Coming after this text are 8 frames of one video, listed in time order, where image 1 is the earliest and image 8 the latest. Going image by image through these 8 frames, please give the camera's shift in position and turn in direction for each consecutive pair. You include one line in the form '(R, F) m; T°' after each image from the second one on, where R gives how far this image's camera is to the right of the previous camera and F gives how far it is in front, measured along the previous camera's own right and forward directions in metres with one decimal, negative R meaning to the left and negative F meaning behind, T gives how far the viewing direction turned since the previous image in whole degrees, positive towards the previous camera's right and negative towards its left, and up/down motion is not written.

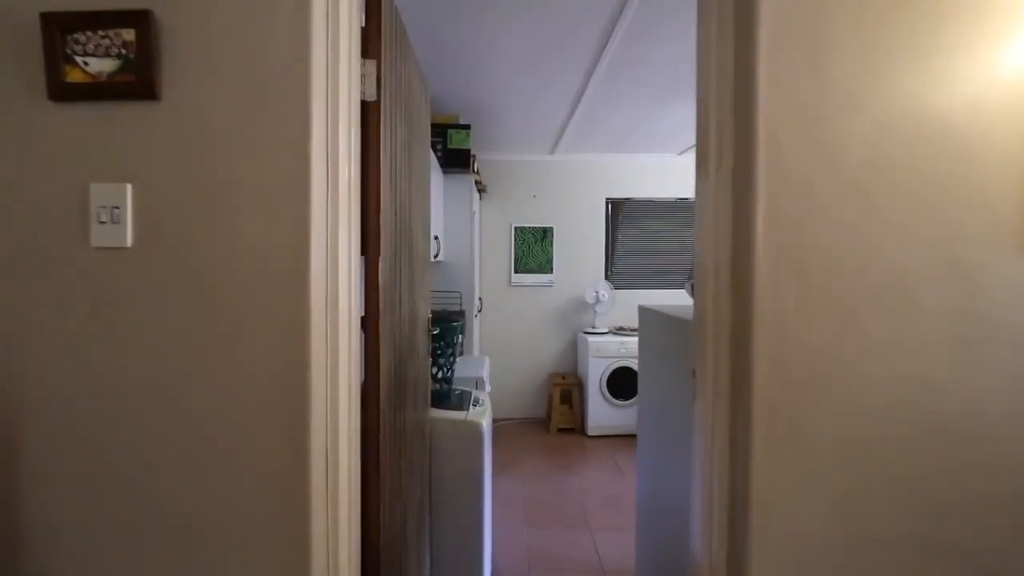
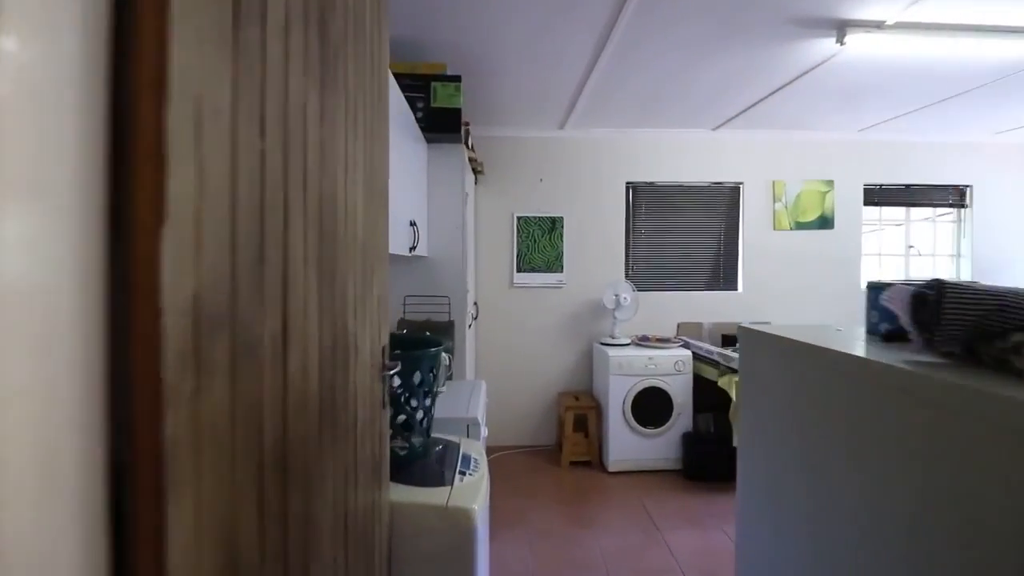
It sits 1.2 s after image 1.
(0.0, +0.8) m; 0°
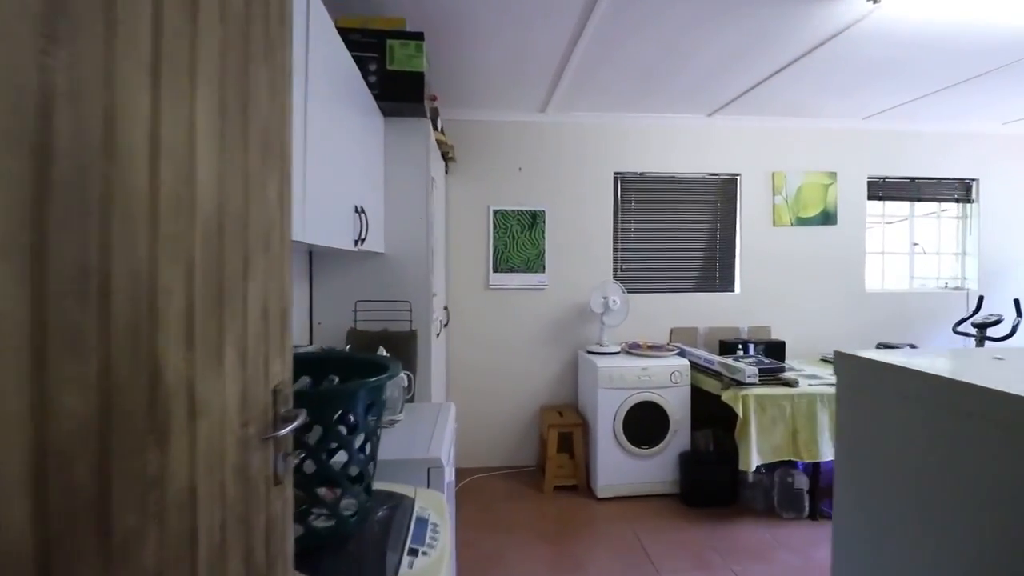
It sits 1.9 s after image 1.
(0.0, +0.4) m; +3°
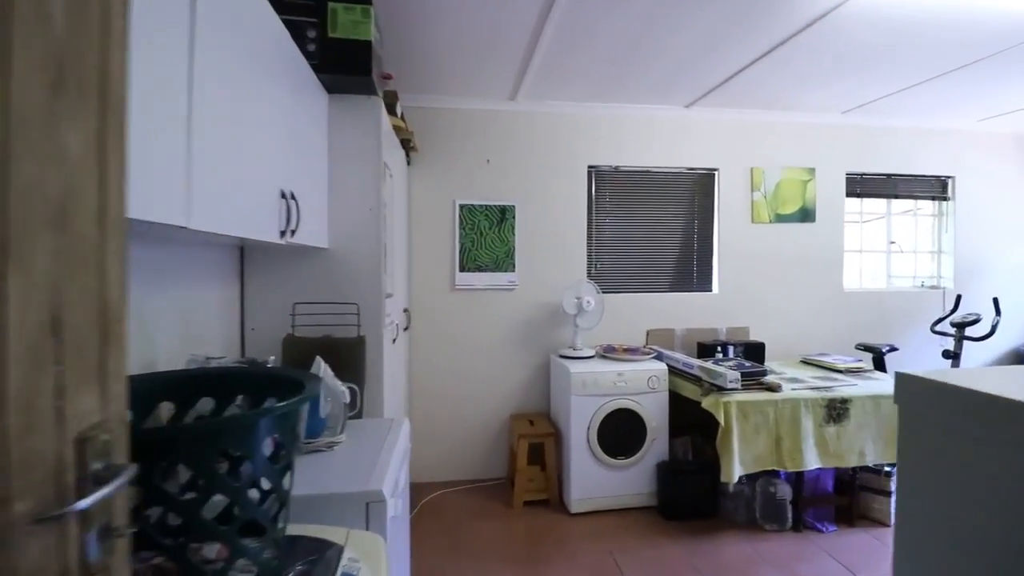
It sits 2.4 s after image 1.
(+0.1, +0.2) m; +3°
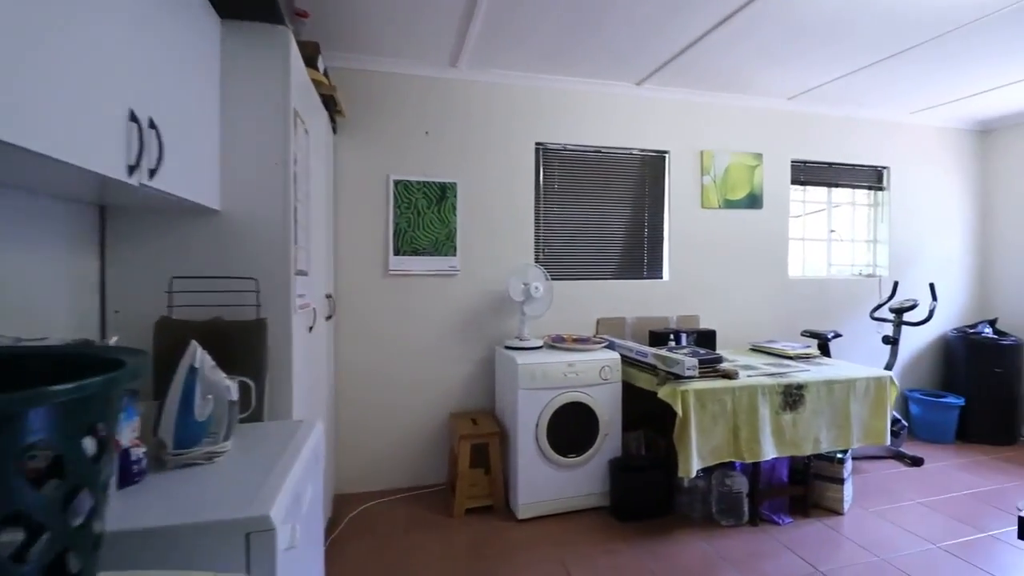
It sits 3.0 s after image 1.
(0.0, +0.3) m; +7°
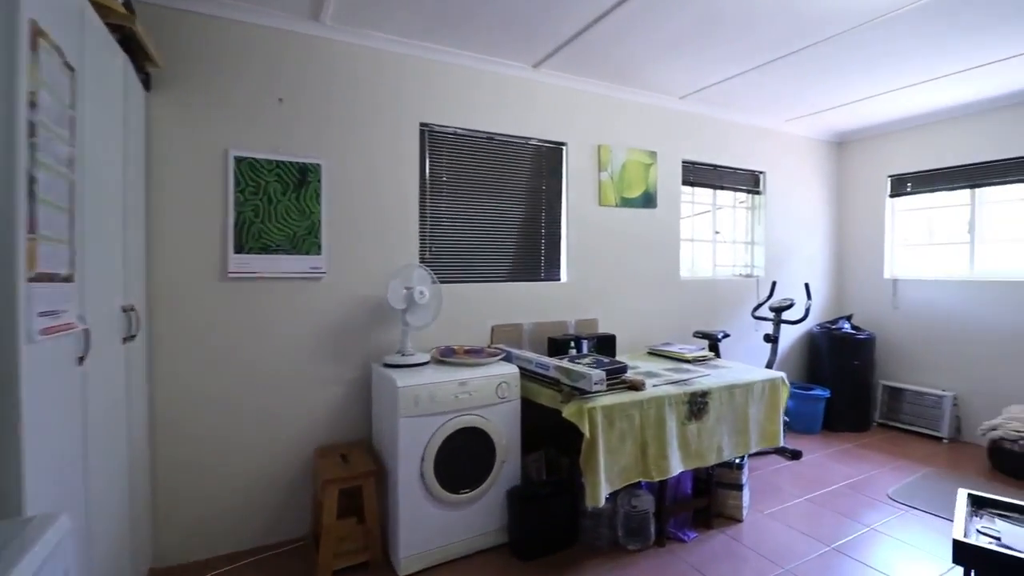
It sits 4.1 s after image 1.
(+0.1, +0.4) m; +13°
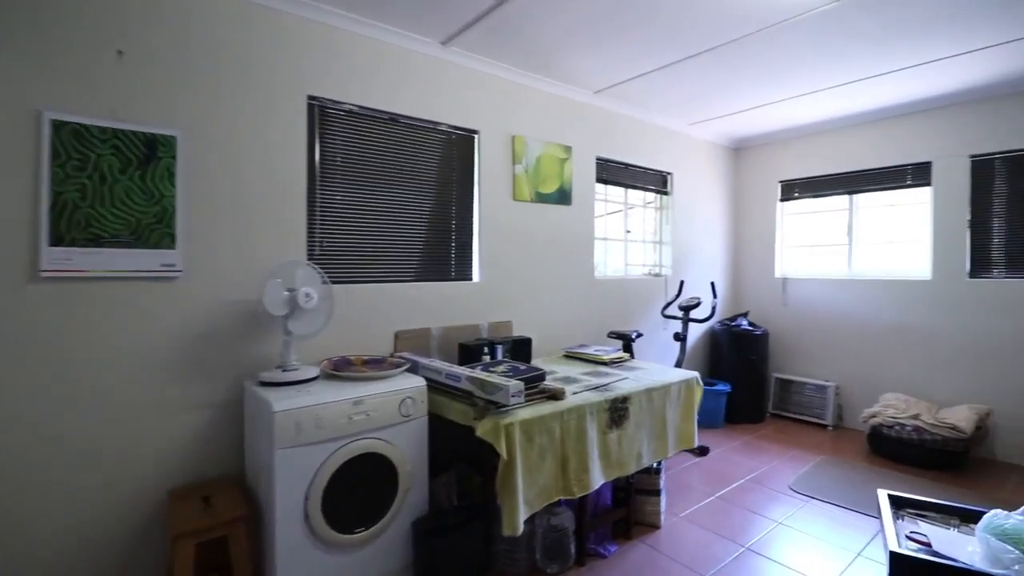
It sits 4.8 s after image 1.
(0.0, +0.3) m; +11°
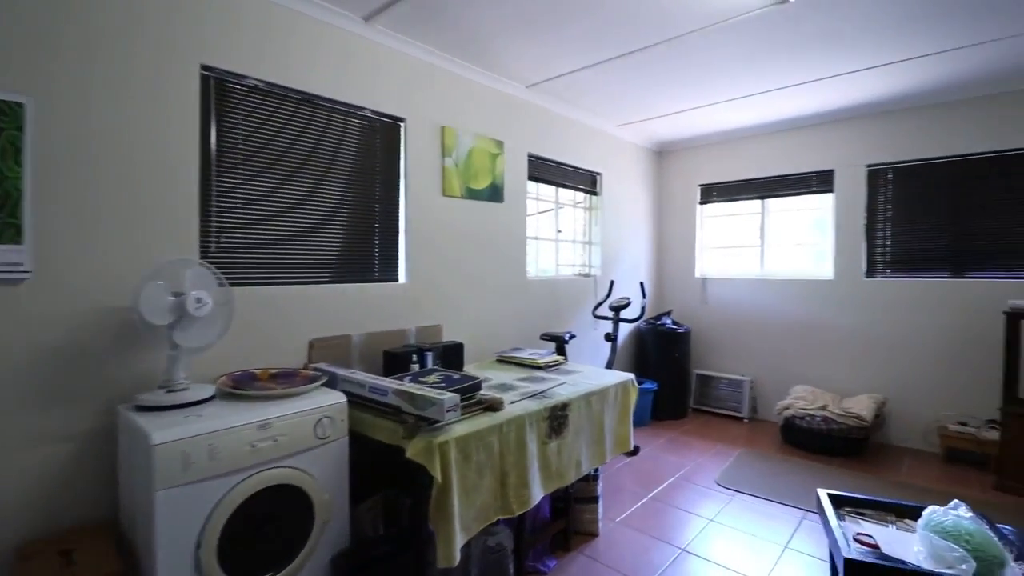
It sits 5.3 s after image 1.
(0.0, +0.2) m; +9°
